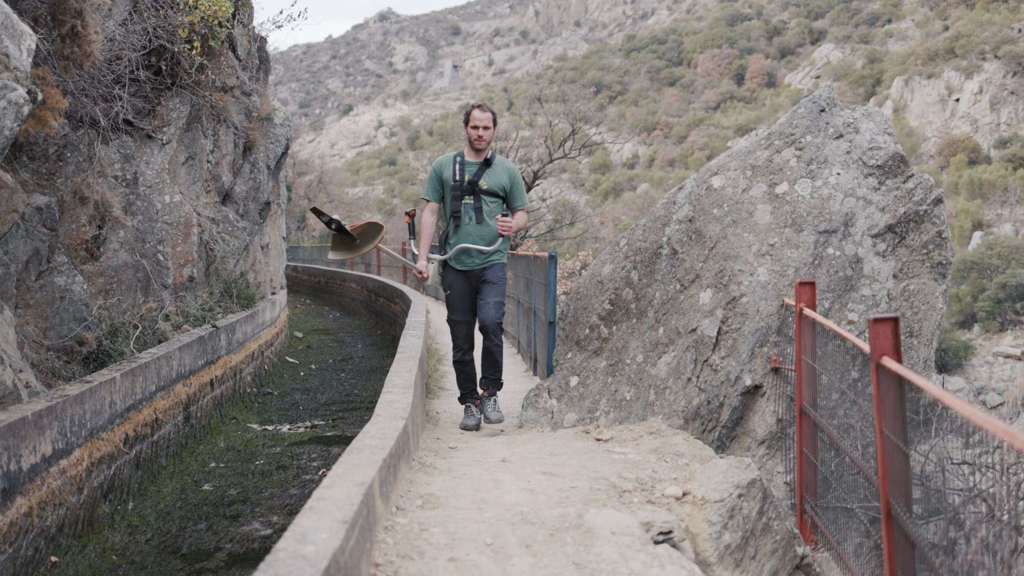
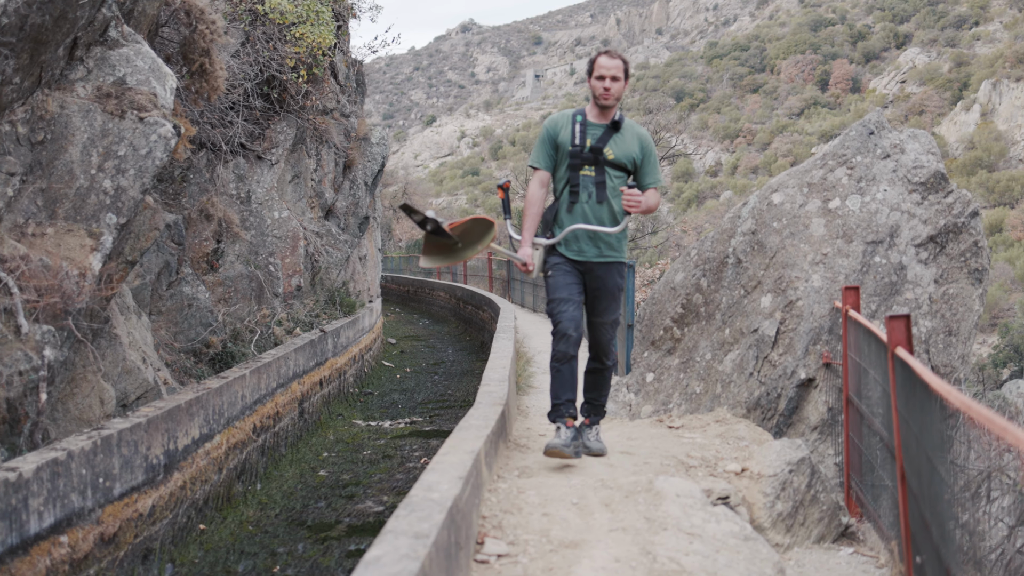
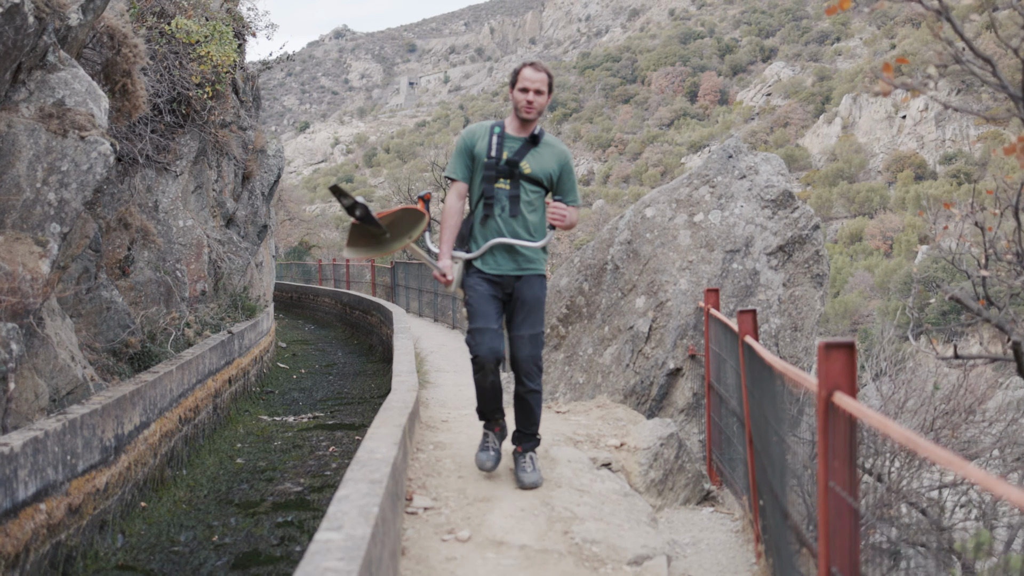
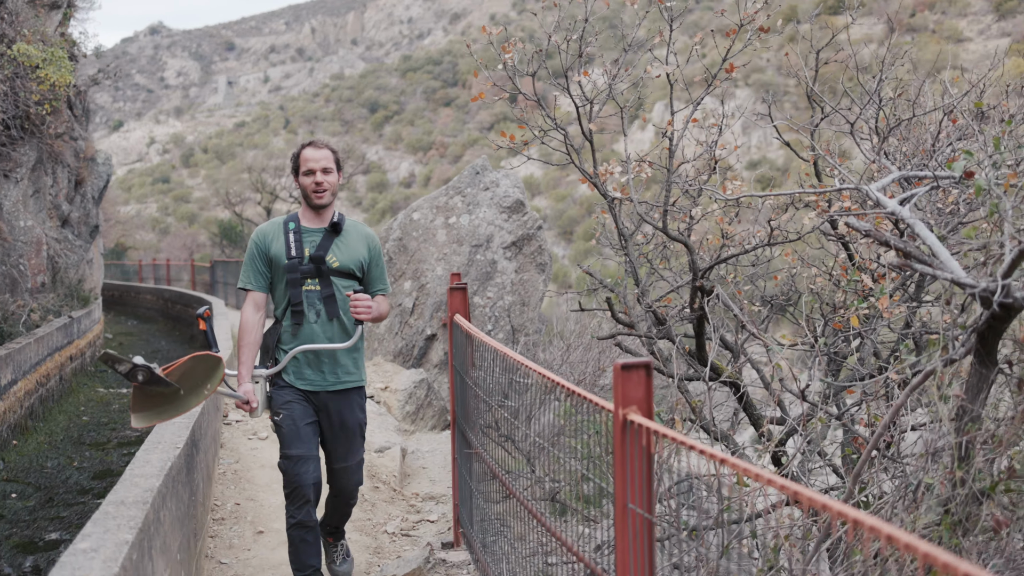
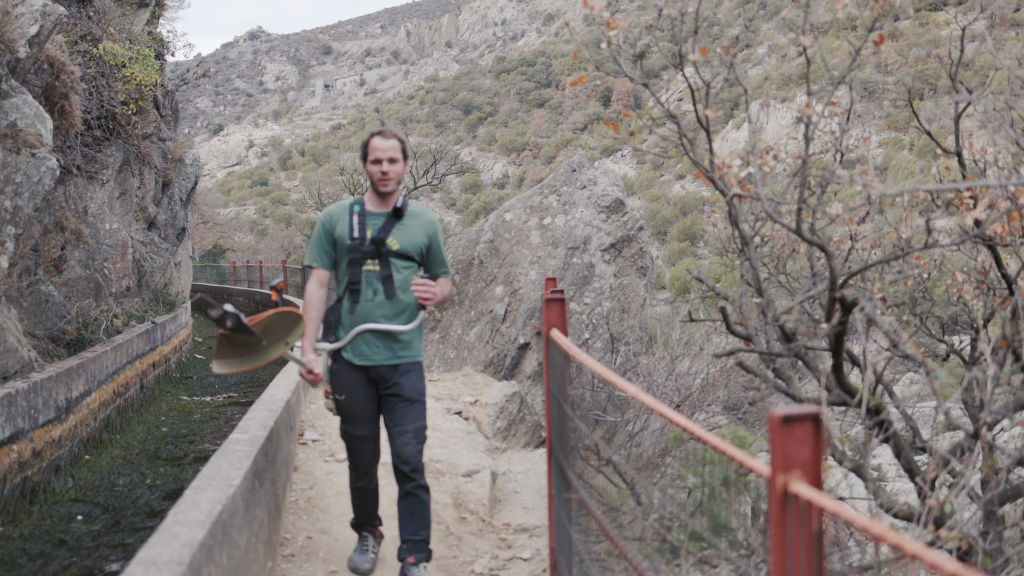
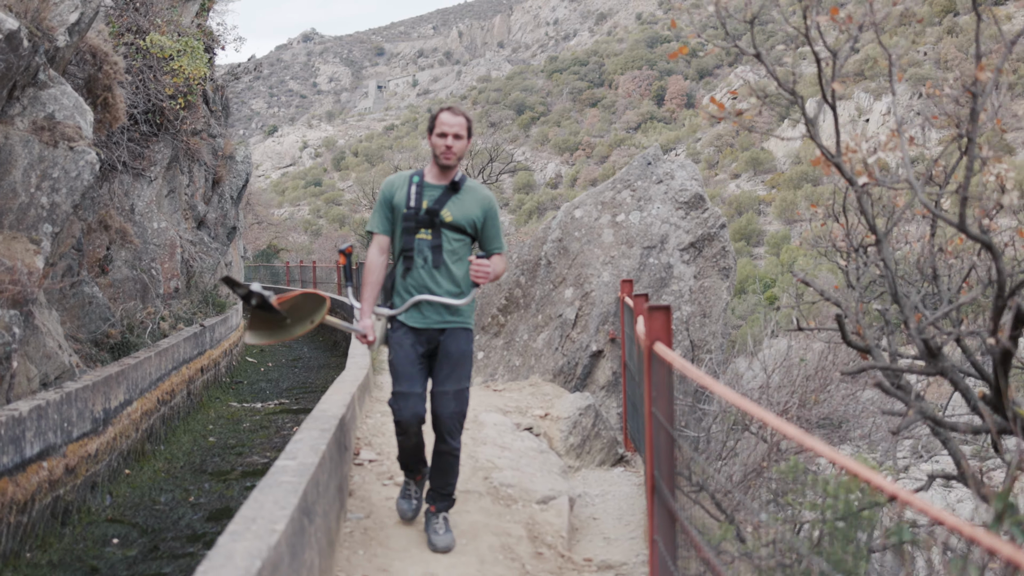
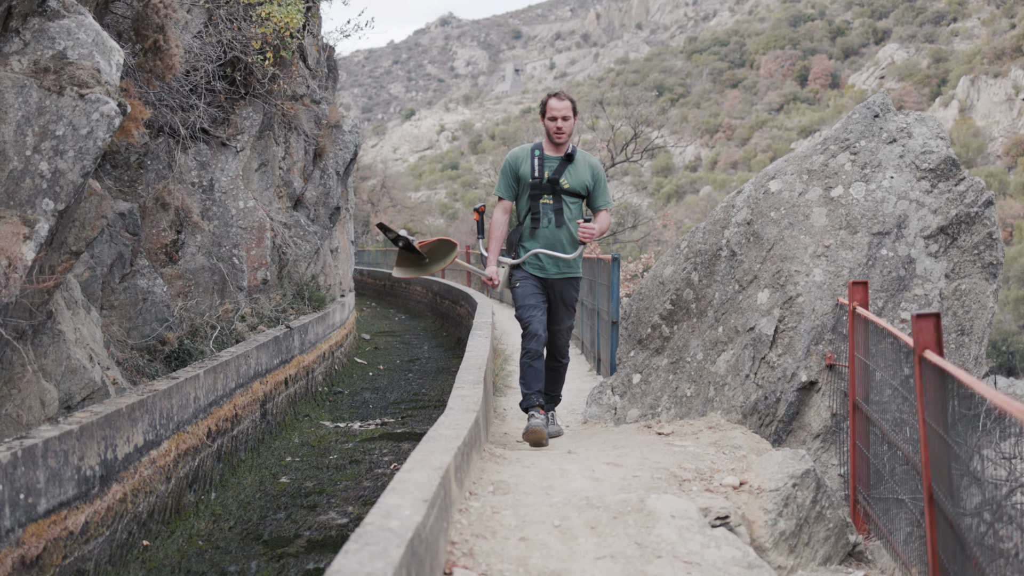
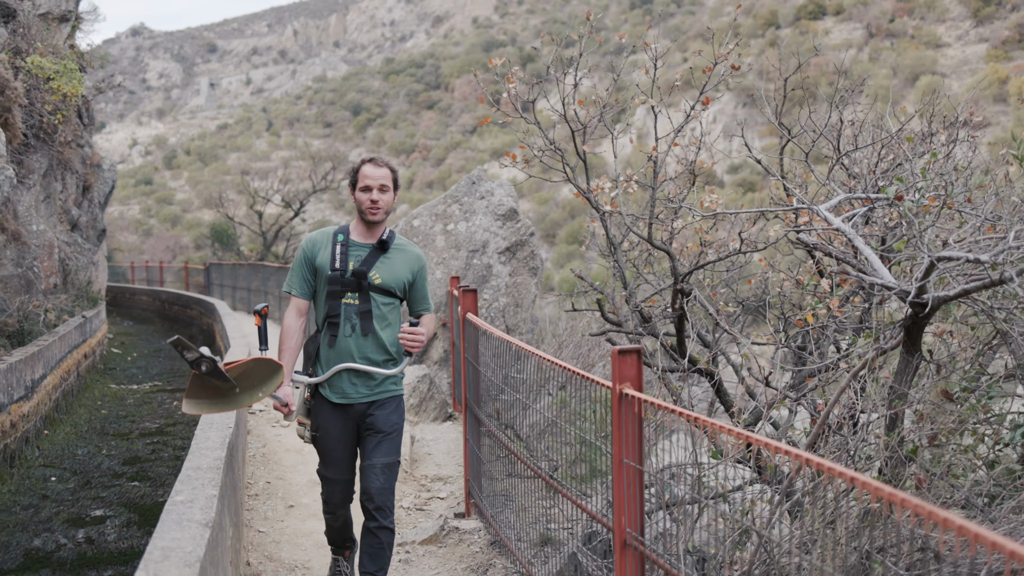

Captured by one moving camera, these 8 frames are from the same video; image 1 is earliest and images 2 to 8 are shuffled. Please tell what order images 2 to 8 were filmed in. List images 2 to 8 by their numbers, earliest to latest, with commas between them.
7, 2, 3, 6, 5, 4, 8
